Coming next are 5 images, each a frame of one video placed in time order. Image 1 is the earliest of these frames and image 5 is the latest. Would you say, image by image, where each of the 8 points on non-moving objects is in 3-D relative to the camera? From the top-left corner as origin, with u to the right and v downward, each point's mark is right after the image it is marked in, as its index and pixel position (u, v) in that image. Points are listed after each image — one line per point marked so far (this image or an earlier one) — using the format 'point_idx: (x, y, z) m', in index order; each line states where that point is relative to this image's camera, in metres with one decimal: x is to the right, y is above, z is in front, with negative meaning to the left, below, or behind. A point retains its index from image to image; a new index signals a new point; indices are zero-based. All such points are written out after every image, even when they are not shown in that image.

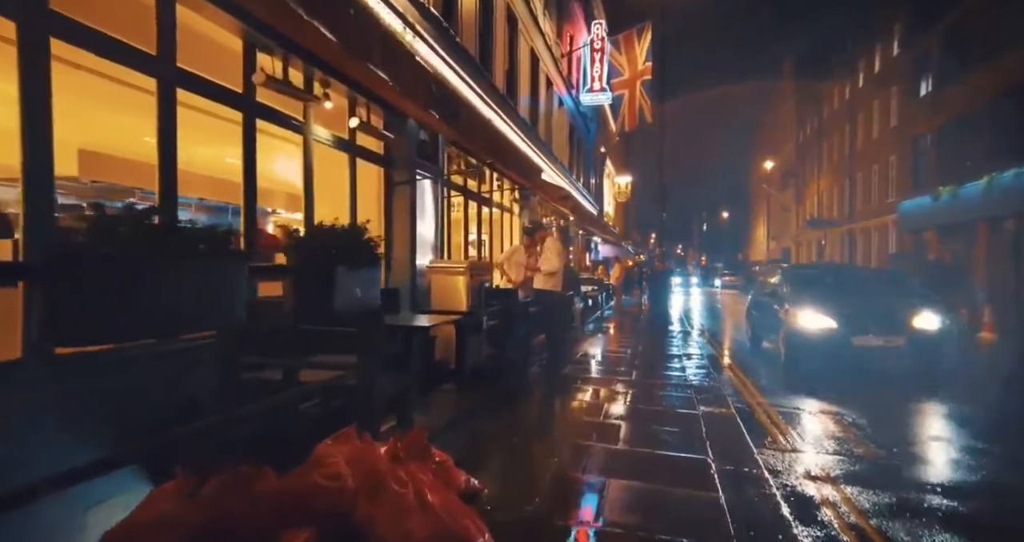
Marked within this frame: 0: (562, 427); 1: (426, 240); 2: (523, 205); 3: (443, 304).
0: (+0.5, -1.7, +6.2) m
1: (-1.2, +0.4, +7.8) m
2: (+0.2, +1.6, +13.8) m
3: (-0.9, -0.4, +7.2) m
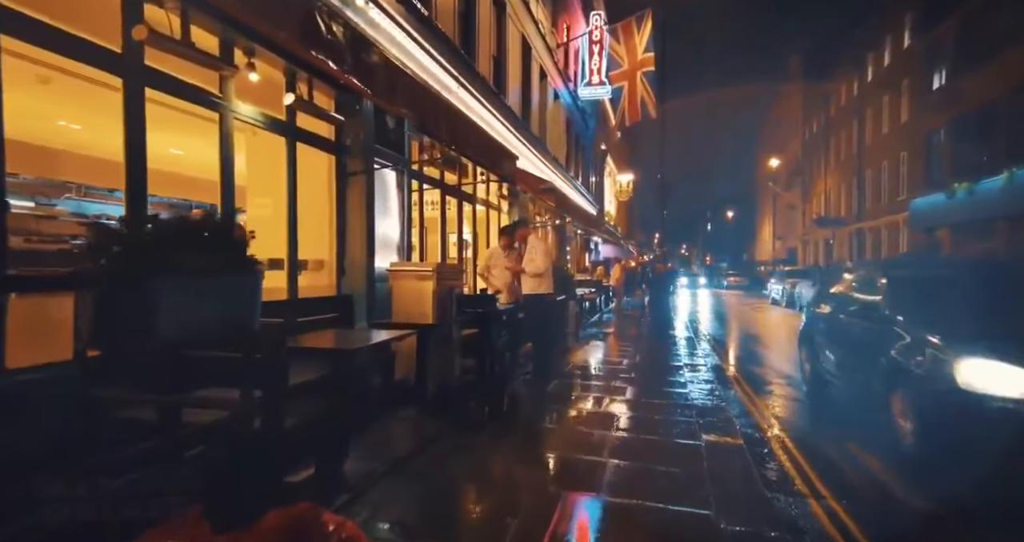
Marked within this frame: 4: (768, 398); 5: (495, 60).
0: (+0.2, -1.7, +5.2) m
1: (-1.5, +0.4, +6.8) m
2: (0.0, +1.6, +12.8) m
3: (-1.2, -0.5, +6.2) m
4: (+3.8, -1.9, +8.4) m
5: (-0.4, +4.7, +12.7) m
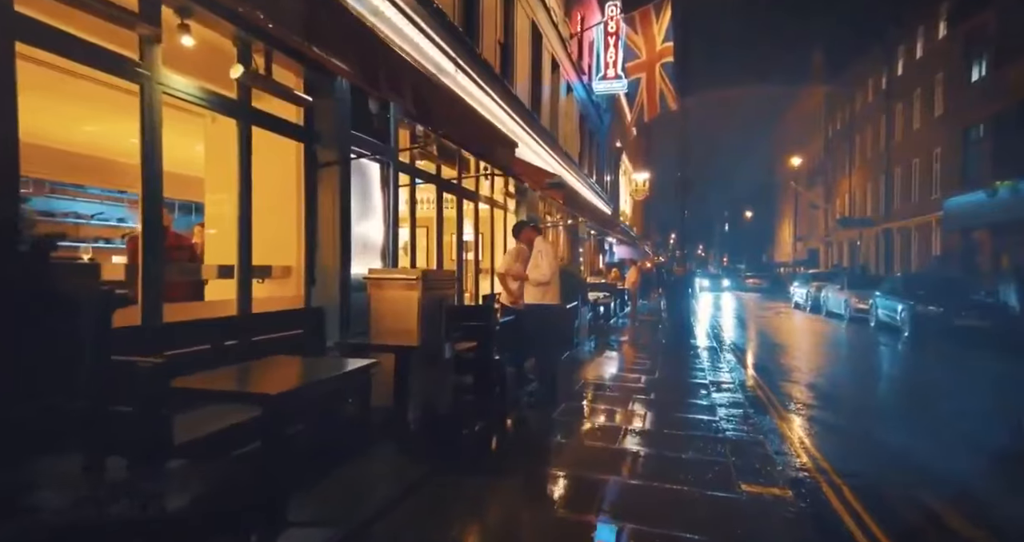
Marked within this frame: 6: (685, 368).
0: (+0.2, -1.8, +4.3) m
1: (-1.5, +0.3, +5.9) m
2: (+0.1, +1.5, +11.9) m
3: (-1.2, -0.5, +5.3) m
4: (+3.8, -2.0, +7.4) m
5: (-0.2, +4.6, +11.8) m
6: (+3.4, -1.9, +11.1) m
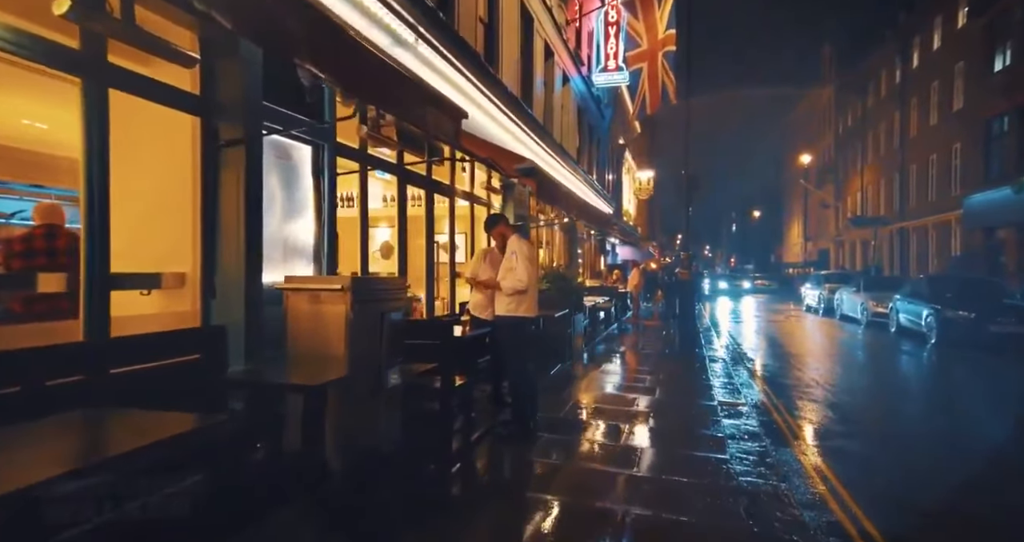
0: (-0.1, -1.9, +3.1) m
1: (-1.8, +0.2, +4.8) m
2: (-0.1, +1.4, +10.7) m
3: (-1.5, -0.6, +4.2) m
4: (+3.5, -2.0, +6.2) m
5: (-0.5, +4.6, +10.7) m
6: (+3.1, -2.0, +9.9) m
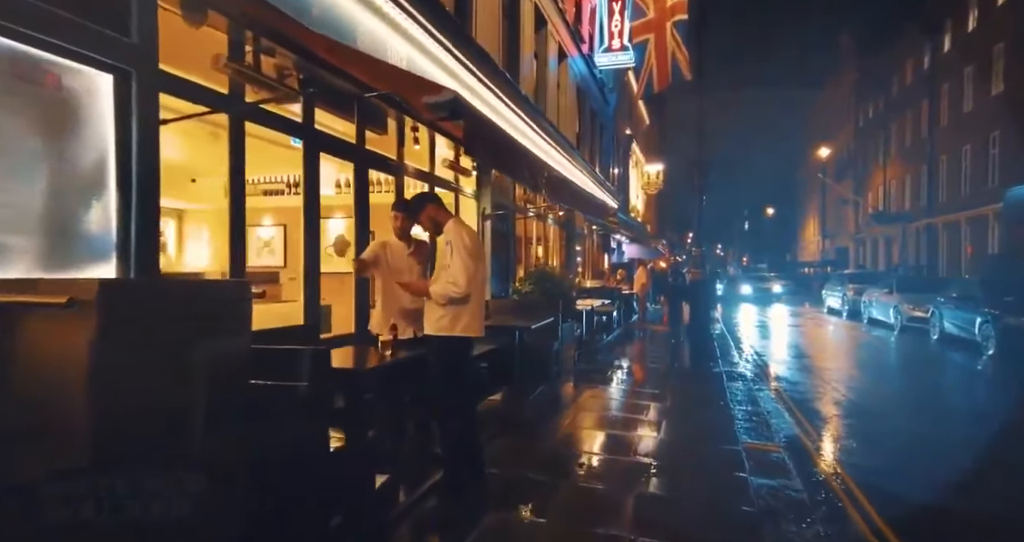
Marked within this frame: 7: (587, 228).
0: (-0.6, -1.9, +1.3) m
1: (-2.3, +0.2, +3.0) m
2: (-0.5, +1.4, +8.9) m
3: (-2.0, -0.6, +2.3) m
4: (+3.1, -2.0, +4.3) m
5: (-0.8, +4.6, +8.8) m
6: (+2.7, -1.9, +8.0) m
7: (+2.4, +1.4, +18.1) m
